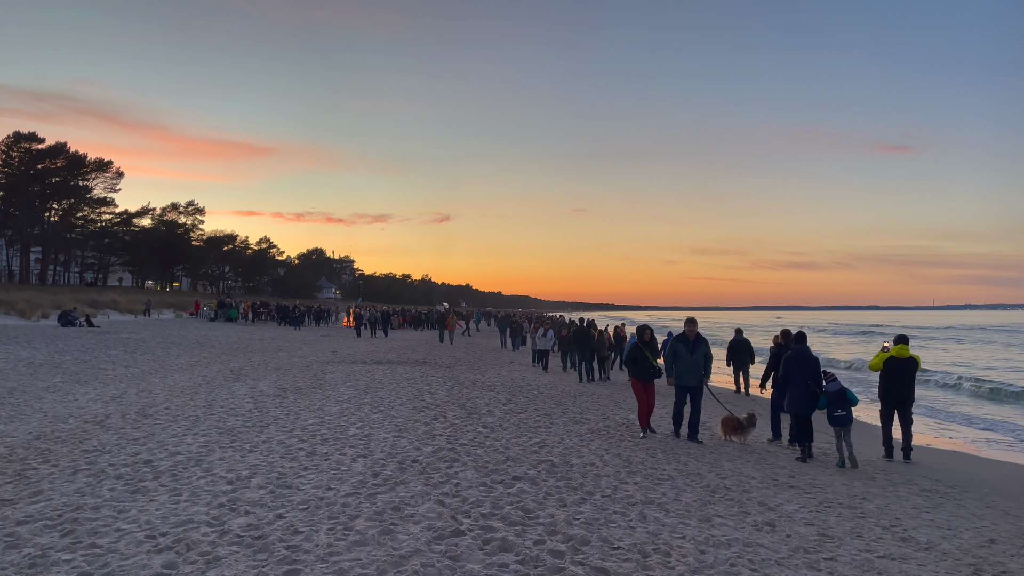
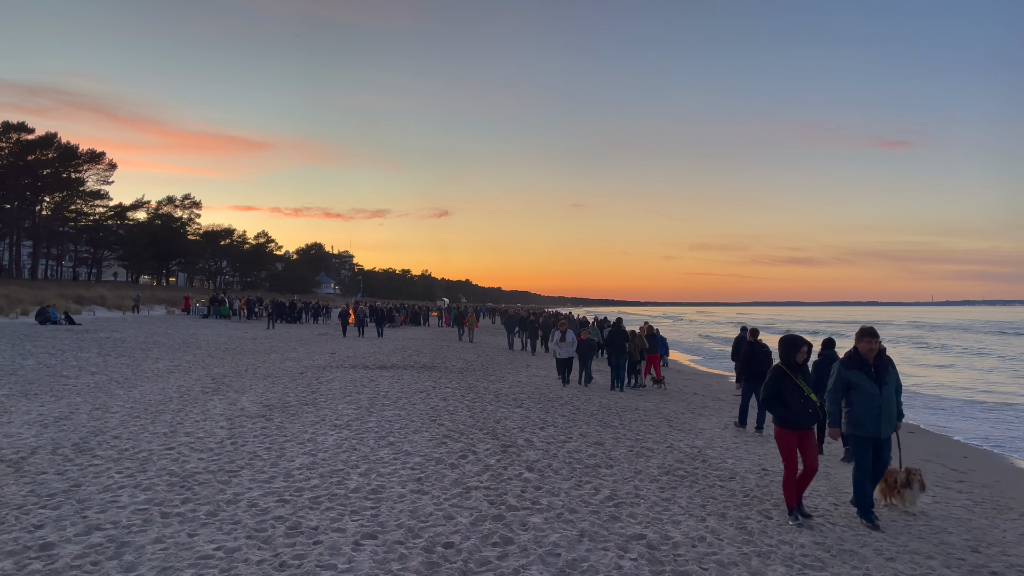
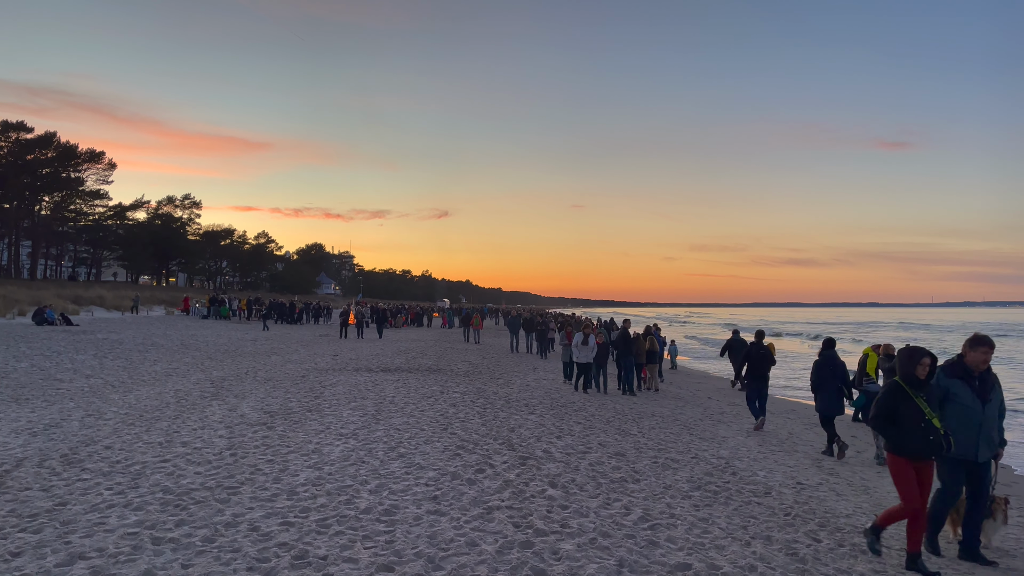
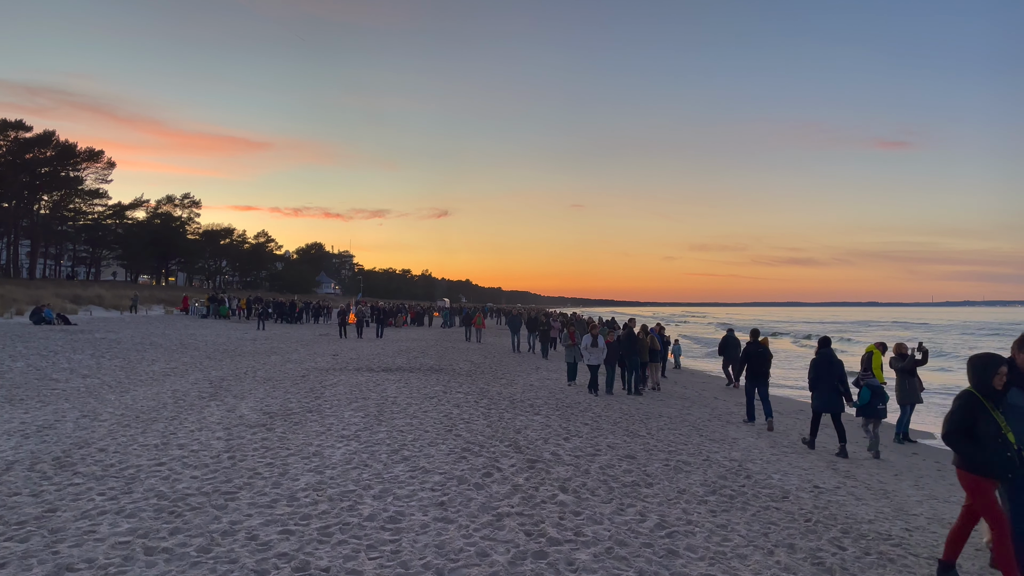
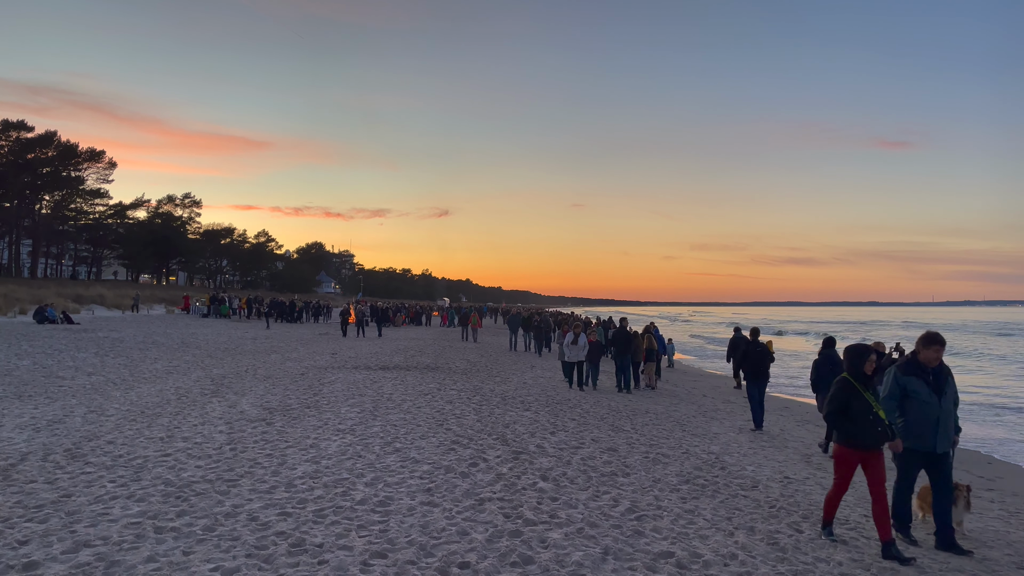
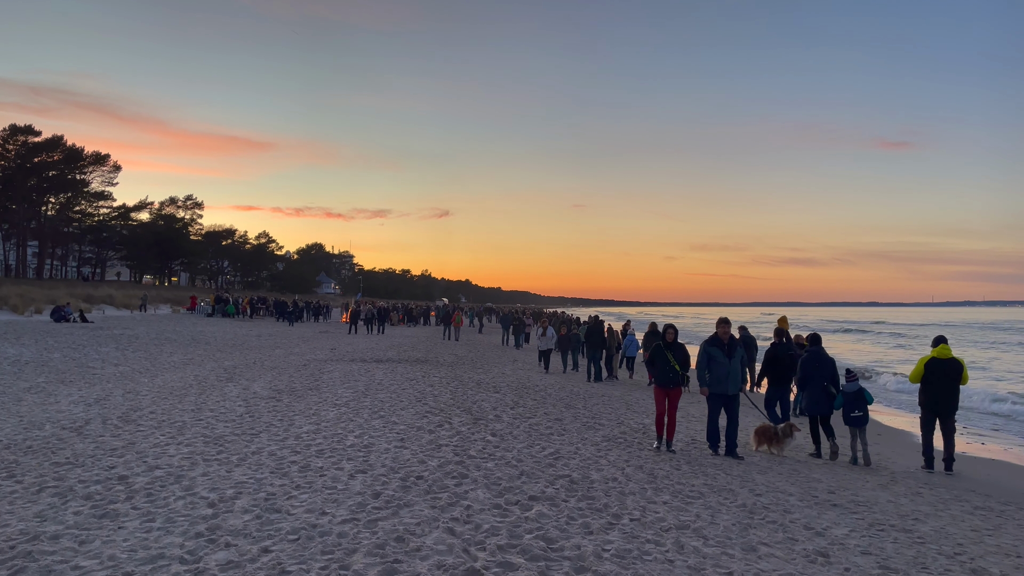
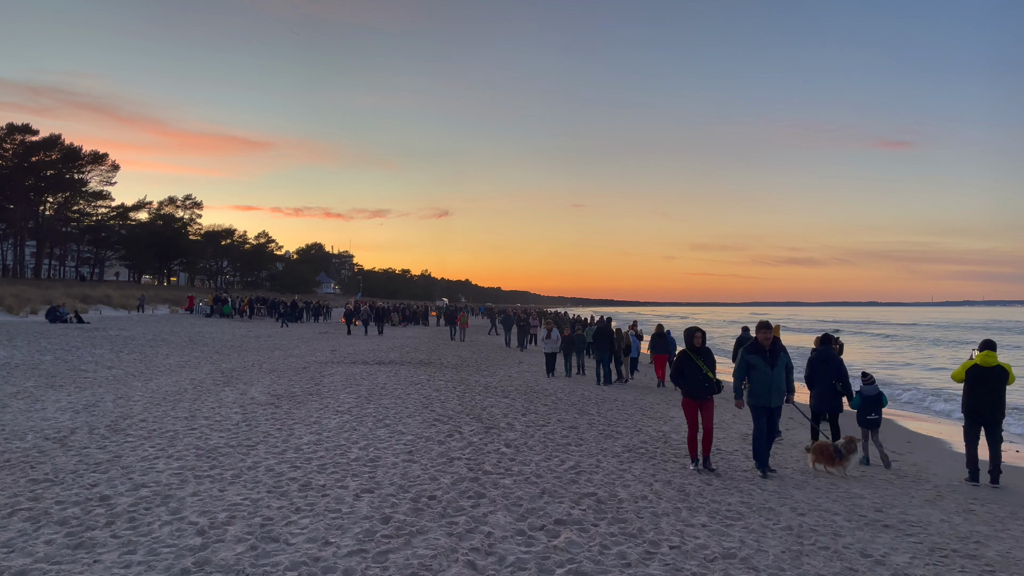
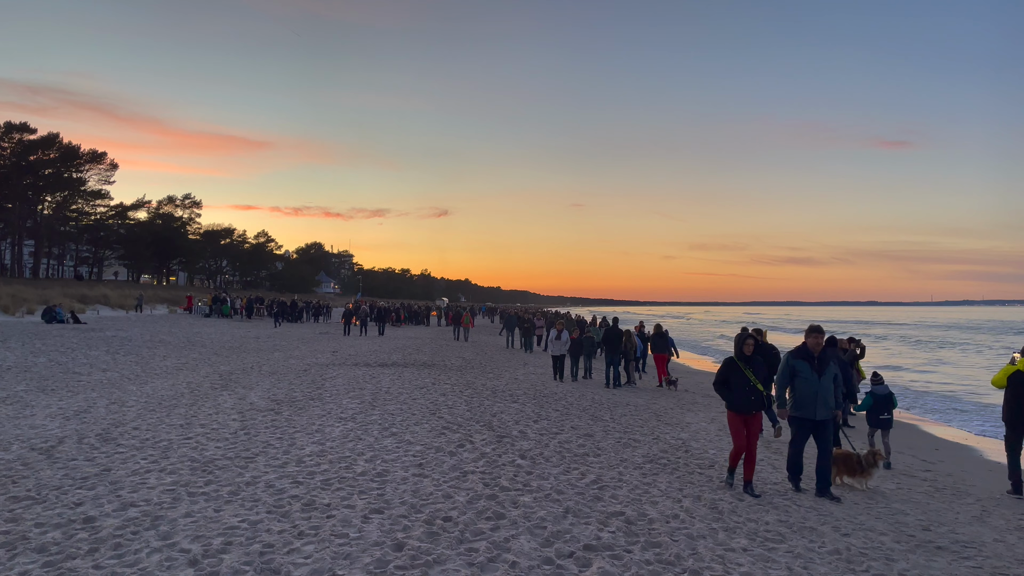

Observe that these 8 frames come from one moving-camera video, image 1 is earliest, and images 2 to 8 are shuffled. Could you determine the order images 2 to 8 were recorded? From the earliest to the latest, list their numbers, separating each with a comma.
6, 7, 8, 2, 5, 3, 4
